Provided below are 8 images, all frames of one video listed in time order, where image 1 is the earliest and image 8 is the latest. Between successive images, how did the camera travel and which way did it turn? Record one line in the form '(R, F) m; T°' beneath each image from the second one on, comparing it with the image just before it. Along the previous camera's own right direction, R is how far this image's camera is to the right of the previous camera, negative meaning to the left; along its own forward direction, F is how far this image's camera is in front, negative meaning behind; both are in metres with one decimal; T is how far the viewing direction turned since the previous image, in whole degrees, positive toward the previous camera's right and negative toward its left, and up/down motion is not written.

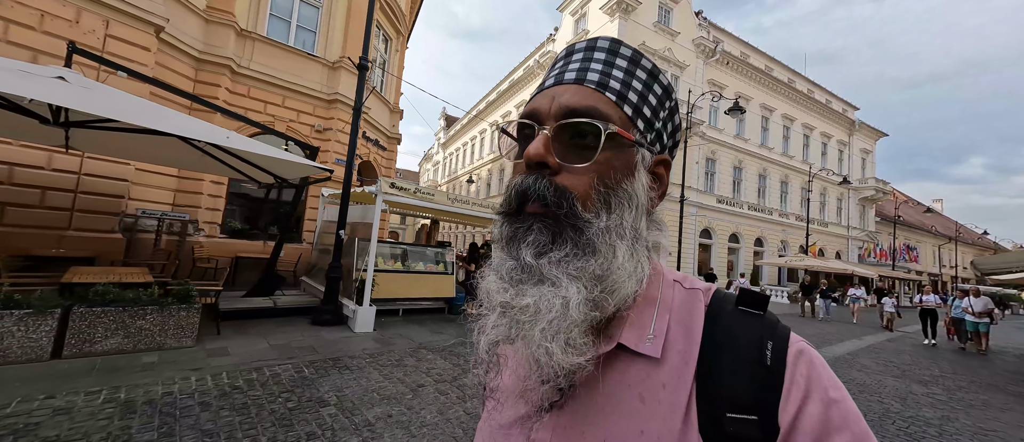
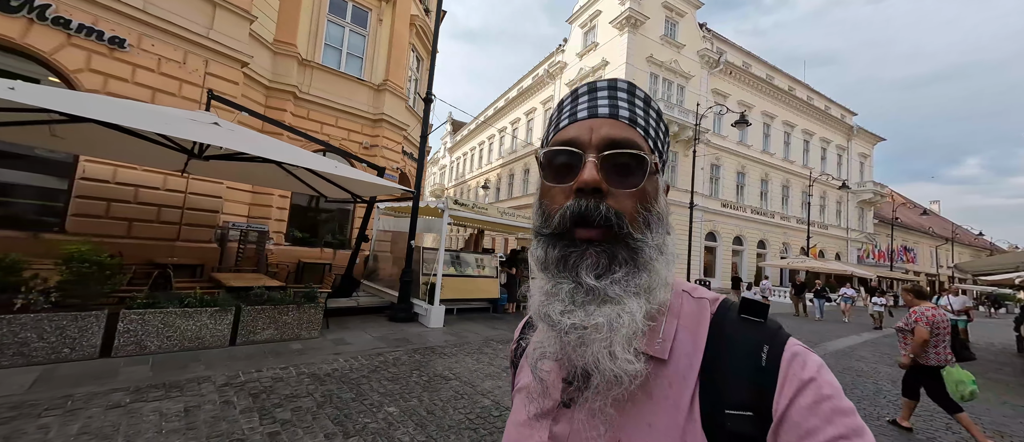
(-1.0, -1.1) m; 0°
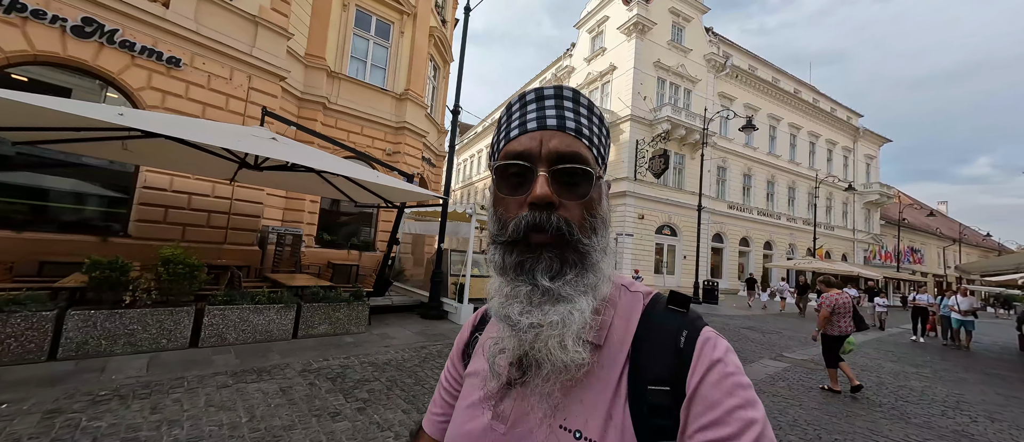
(-0.4, -0.5) m; -1°
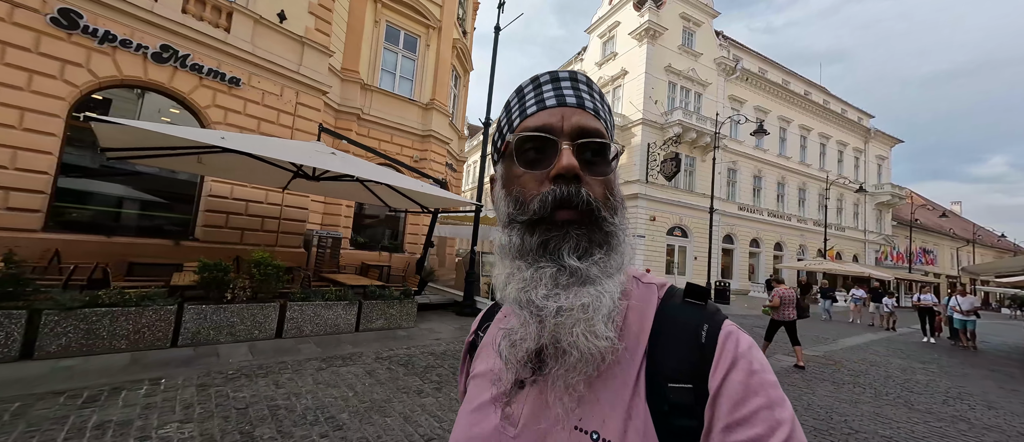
(-0.5, -0.6) m; -1°
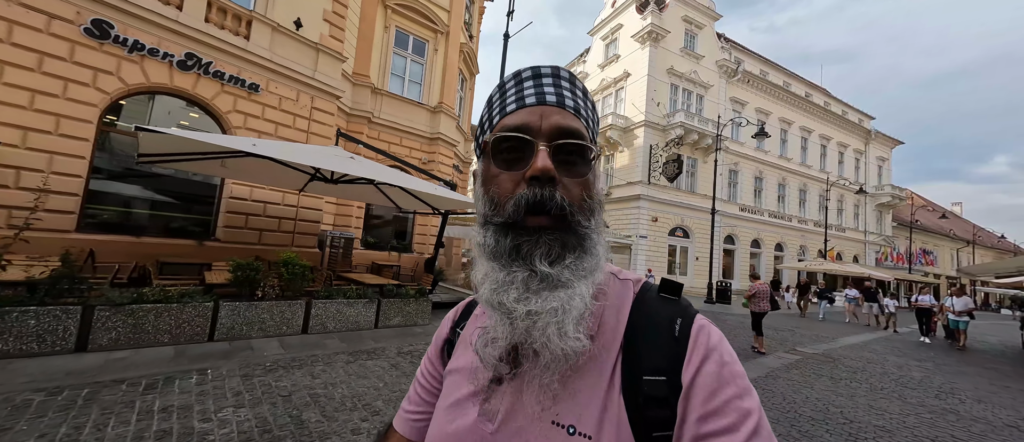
(-0.2, -0.3) m; 0°
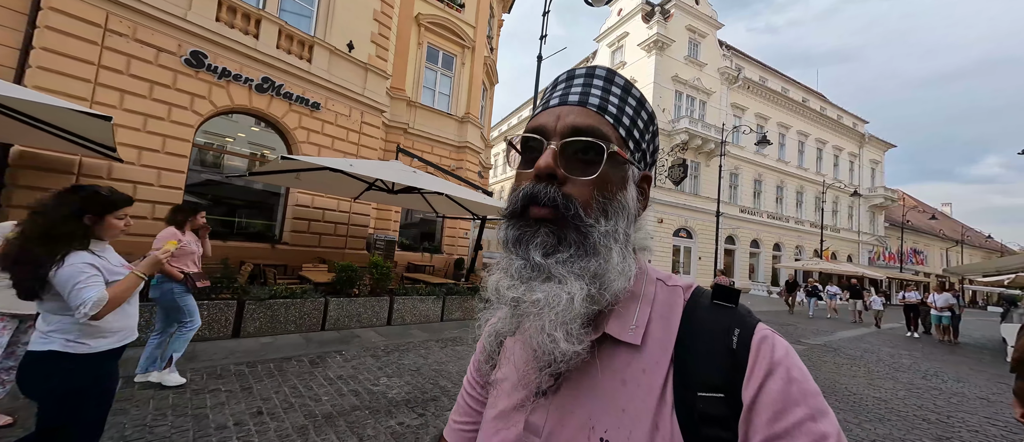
(-1.1, -1.0) m; +1°
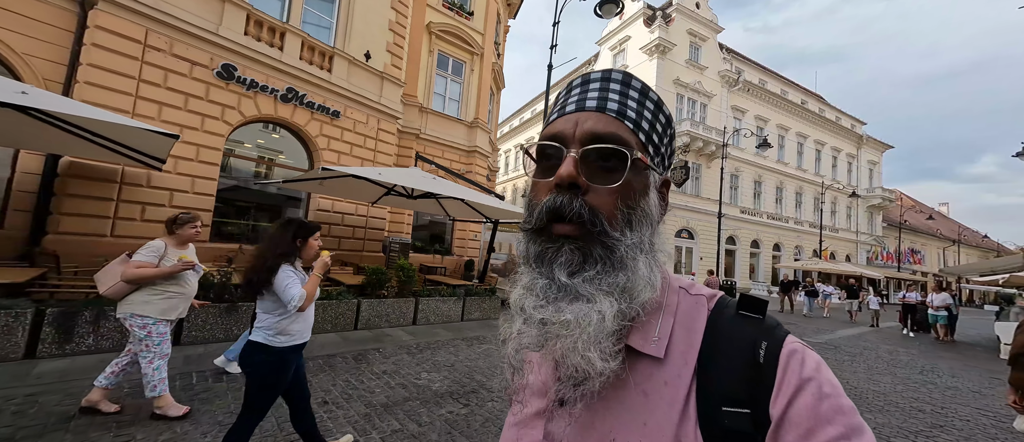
(-0.4, -0.4) m; 0°
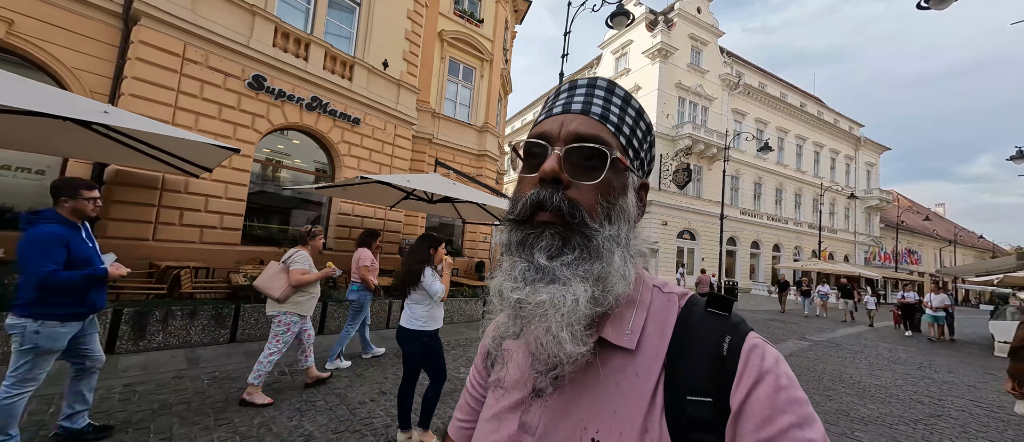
(-0.4, -0.4) m; 0°
